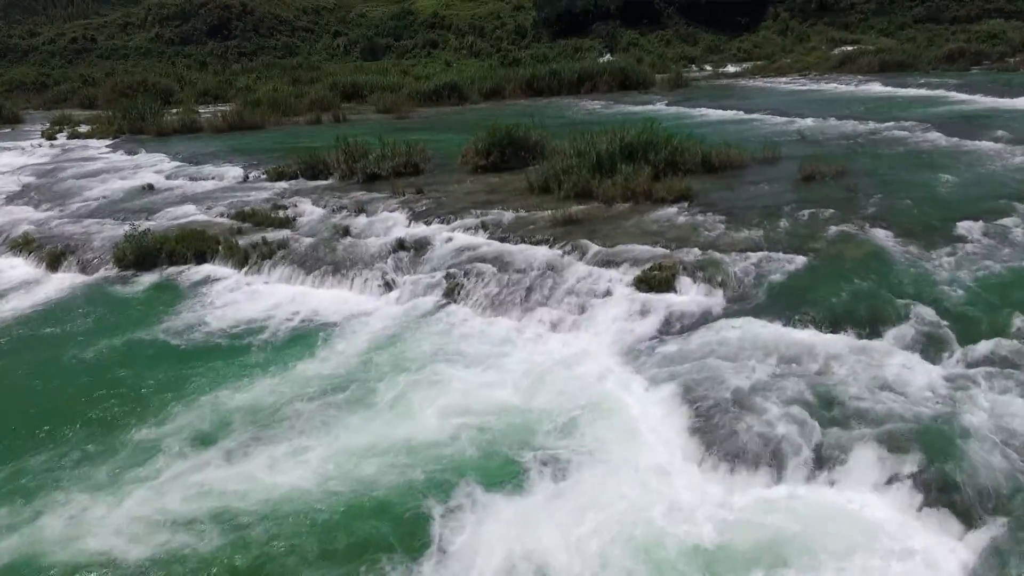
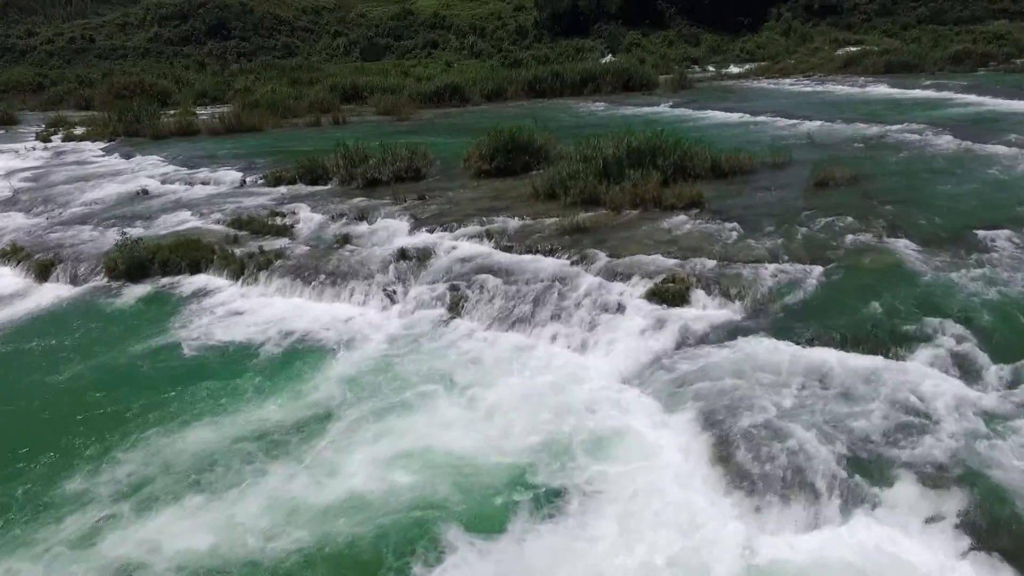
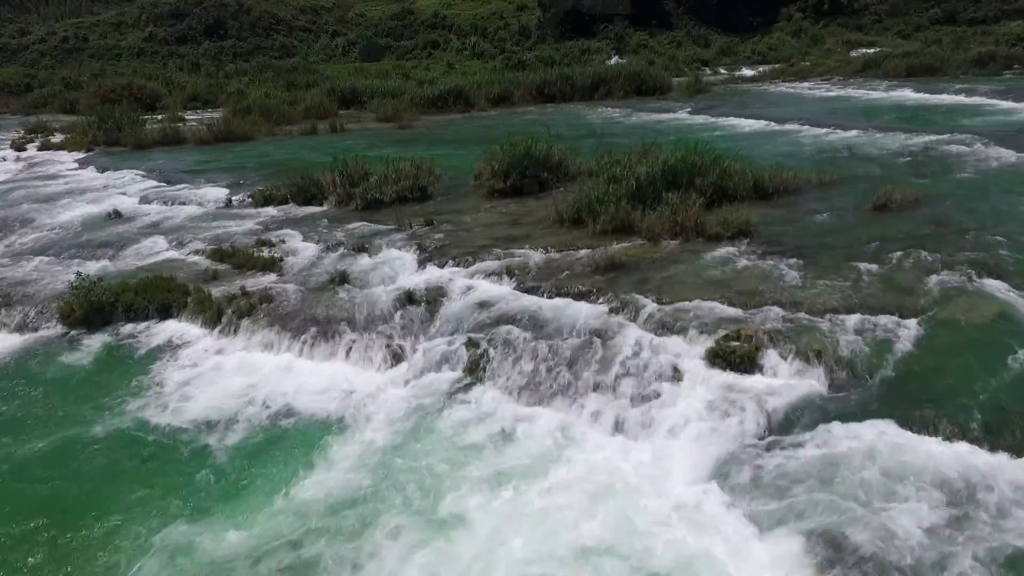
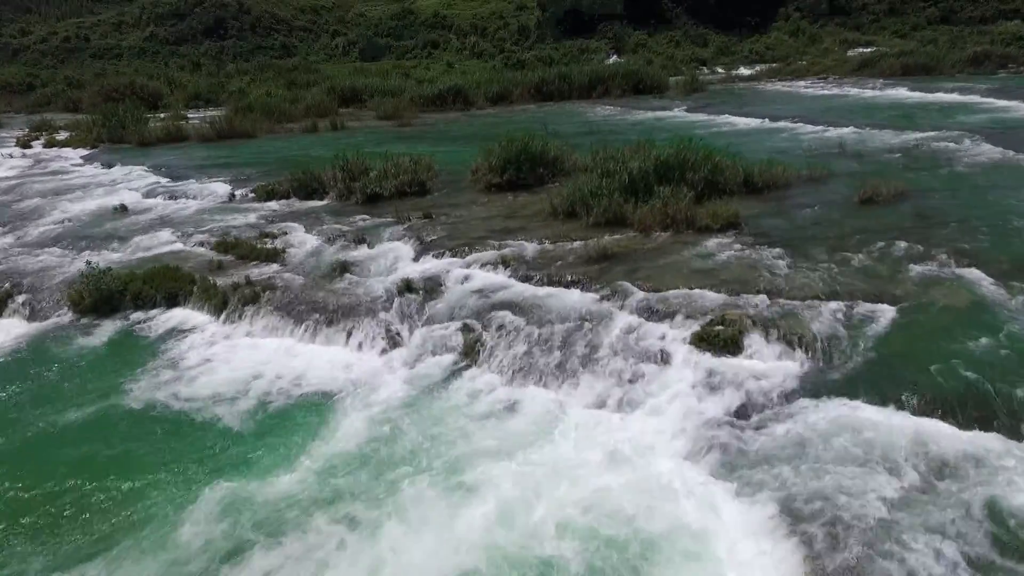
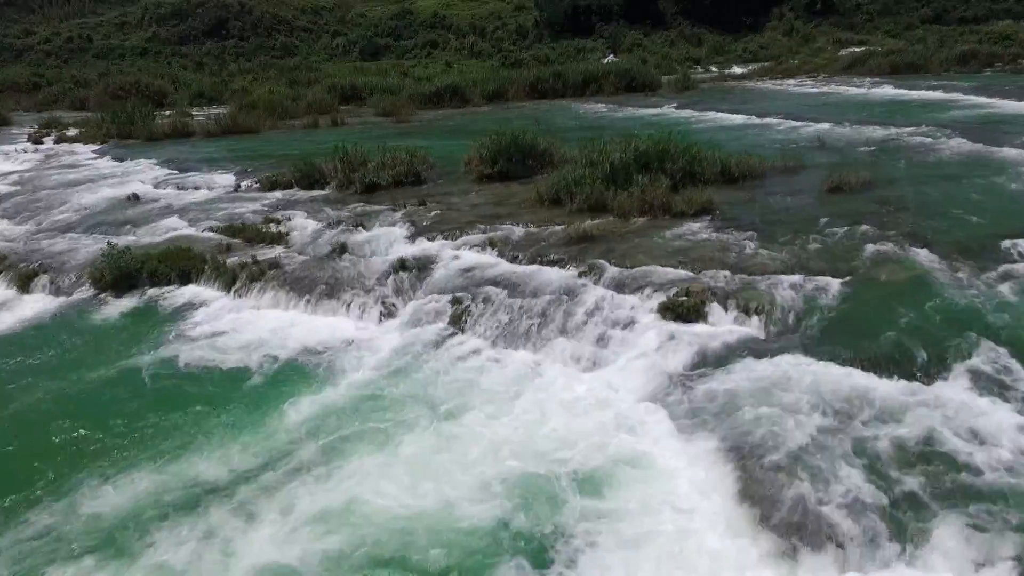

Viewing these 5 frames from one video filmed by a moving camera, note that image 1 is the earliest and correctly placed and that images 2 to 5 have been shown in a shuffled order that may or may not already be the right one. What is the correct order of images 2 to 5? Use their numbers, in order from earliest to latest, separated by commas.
2, 5, 4, 3
